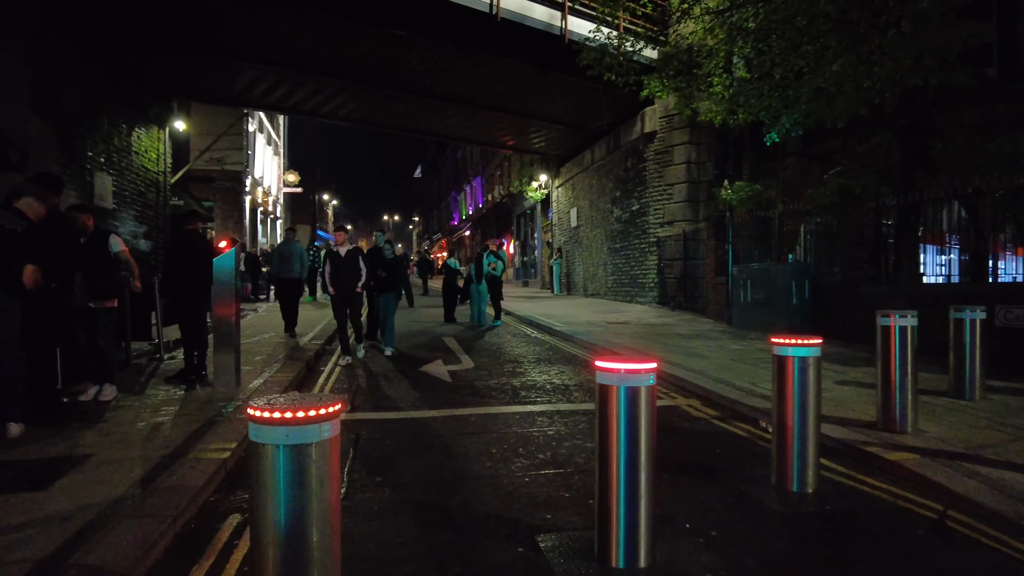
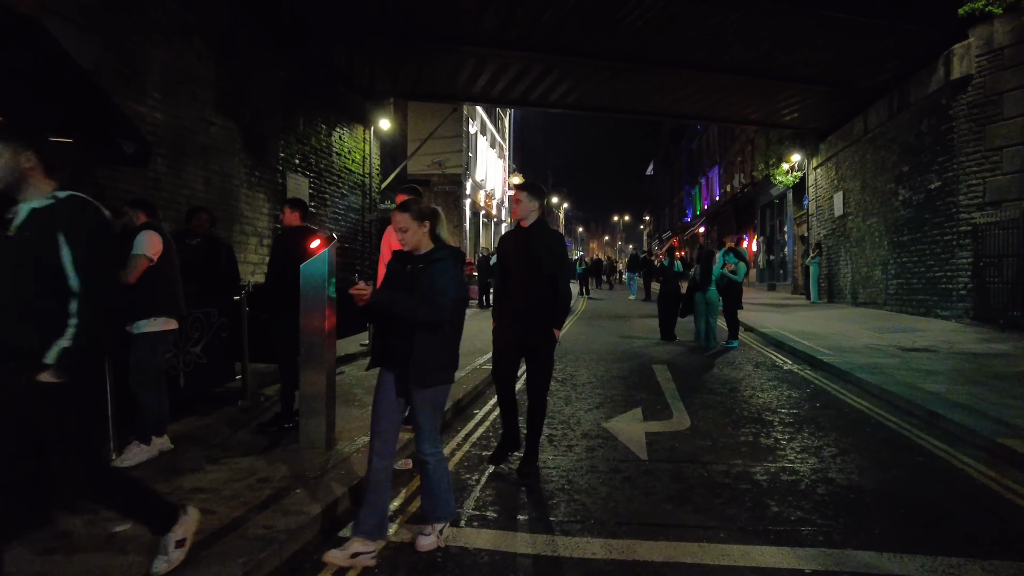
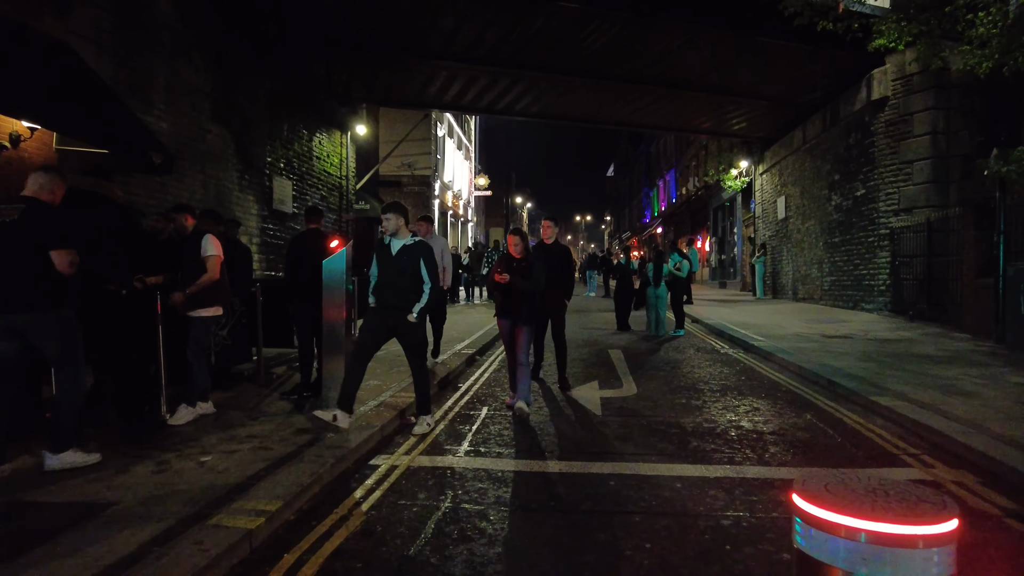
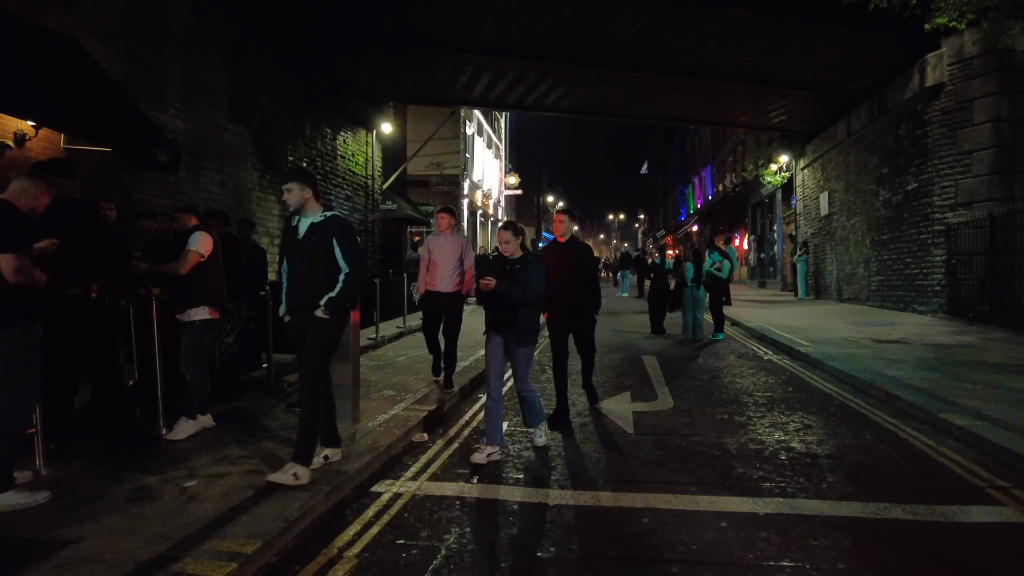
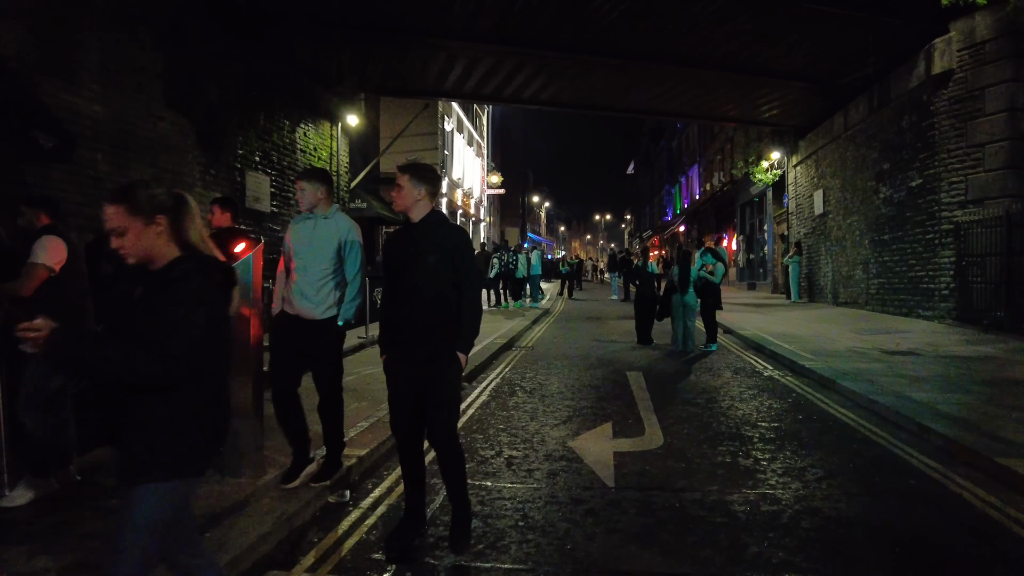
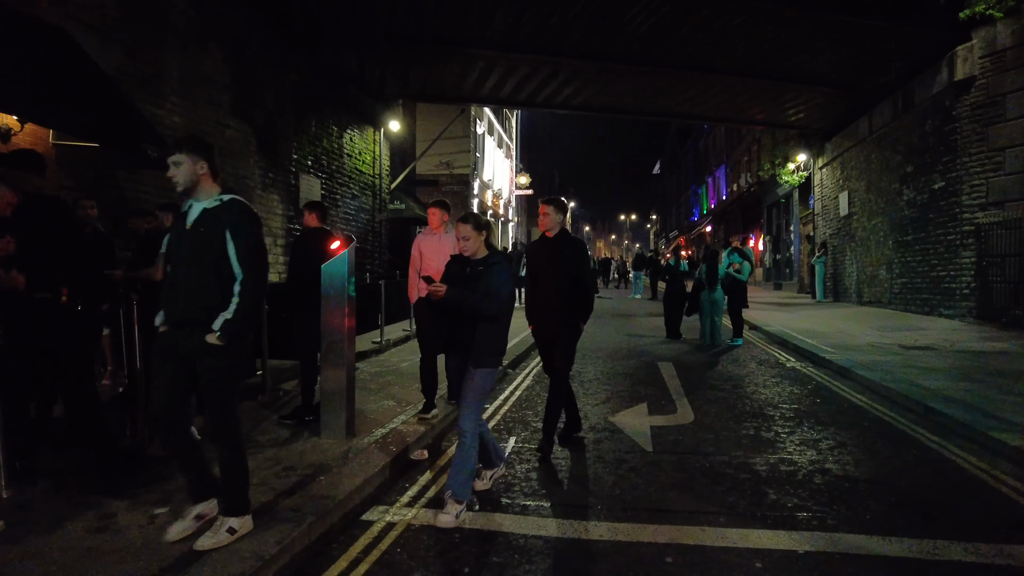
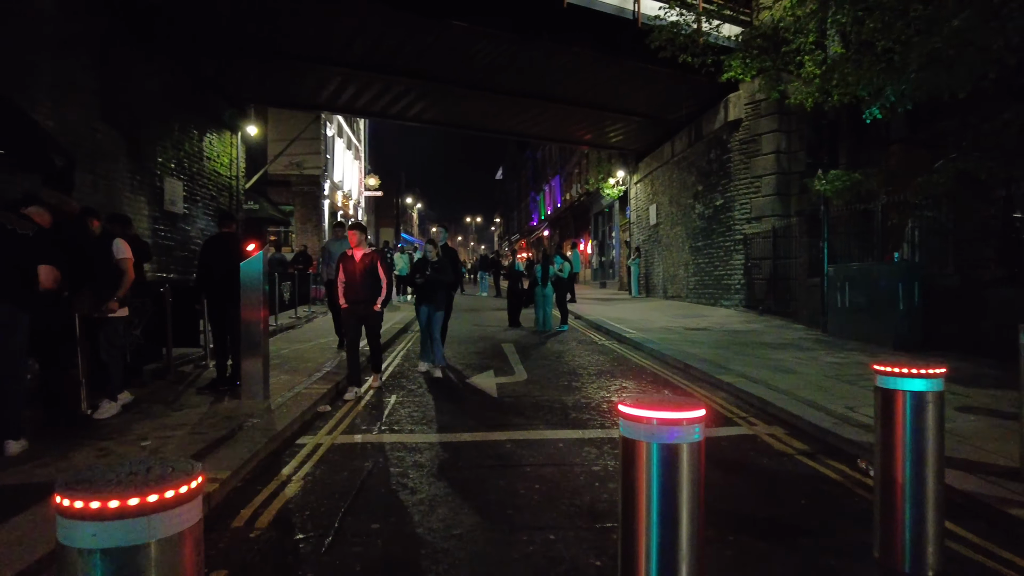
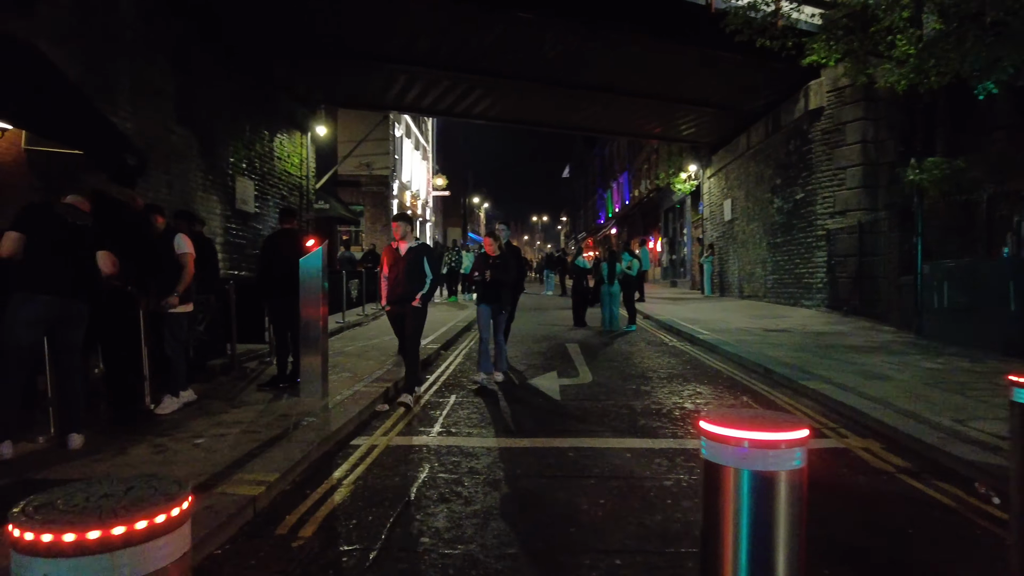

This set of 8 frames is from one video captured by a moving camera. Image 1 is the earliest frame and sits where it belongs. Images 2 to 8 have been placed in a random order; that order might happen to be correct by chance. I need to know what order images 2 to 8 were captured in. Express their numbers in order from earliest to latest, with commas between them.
7, 8, 3, 4, 6, 2, 5
